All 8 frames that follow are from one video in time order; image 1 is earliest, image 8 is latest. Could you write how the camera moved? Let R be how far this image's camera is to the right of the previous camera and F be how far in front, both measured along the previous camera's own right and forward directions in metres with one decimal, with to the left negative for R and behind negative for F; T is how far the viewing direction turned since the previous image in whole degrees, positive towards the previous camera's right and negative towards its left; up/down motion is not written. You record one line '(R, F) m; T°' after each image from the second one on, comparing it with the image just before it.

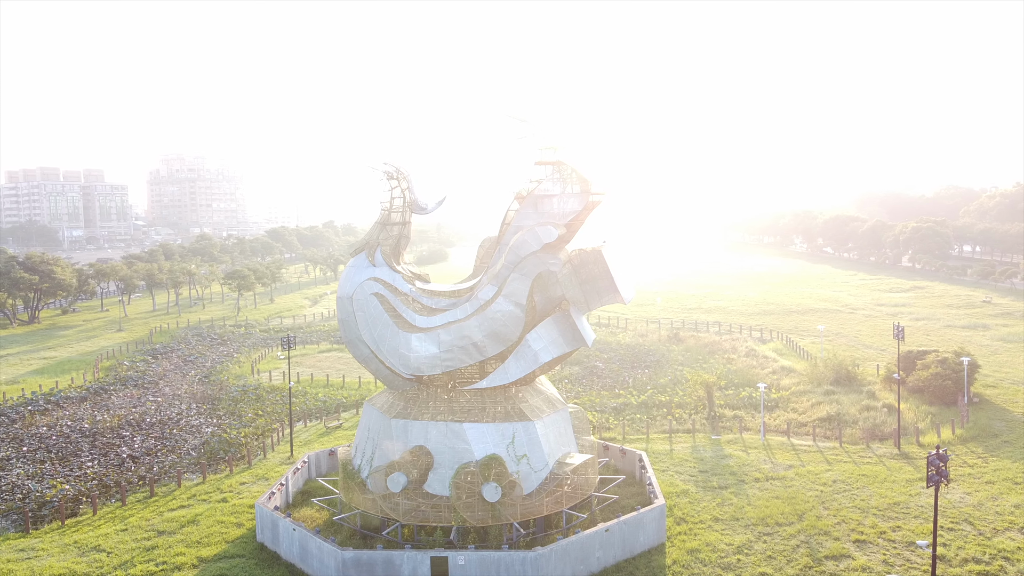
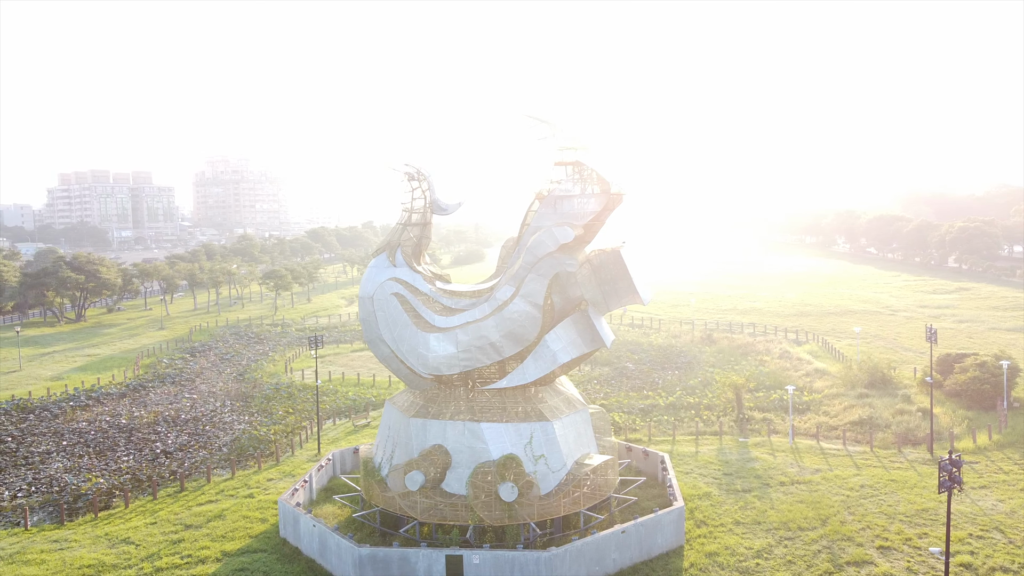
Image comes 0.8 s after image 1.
(+0.3, 0.0) m; -3°
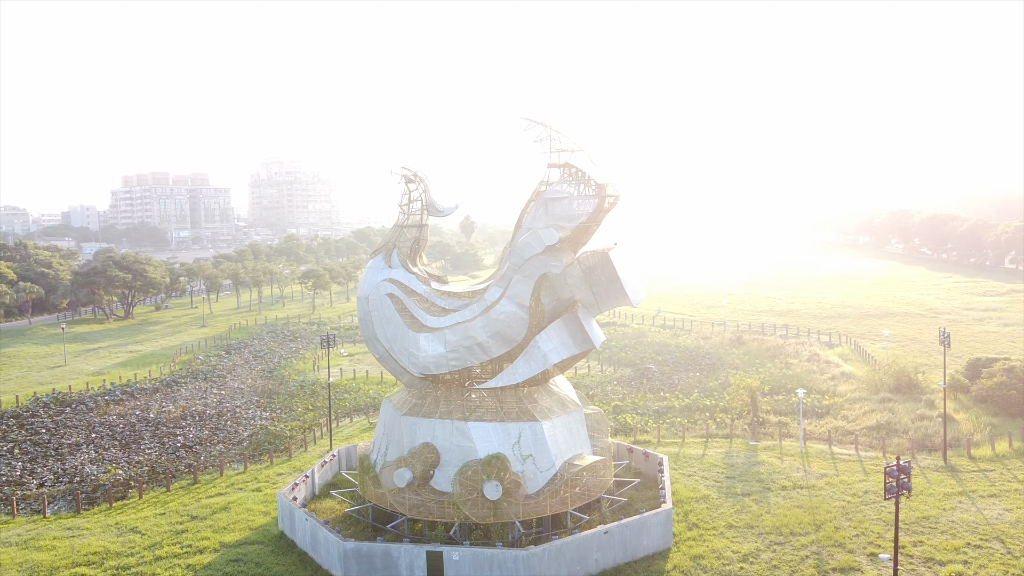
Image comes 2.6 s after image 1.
(+0.9, -0.1) m; -3°
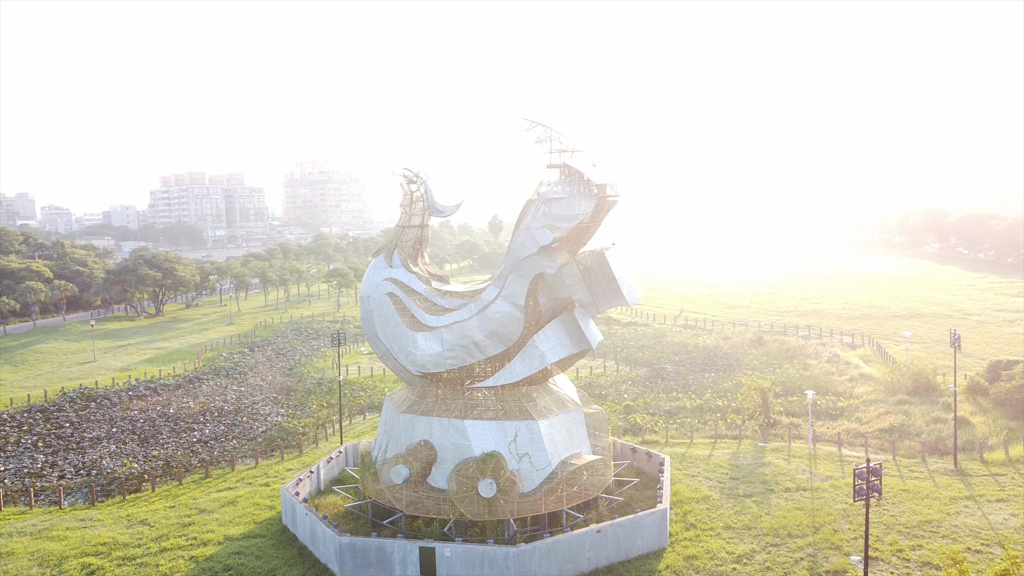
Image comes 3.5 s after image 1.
(+0.5, -0.1) m; -2°
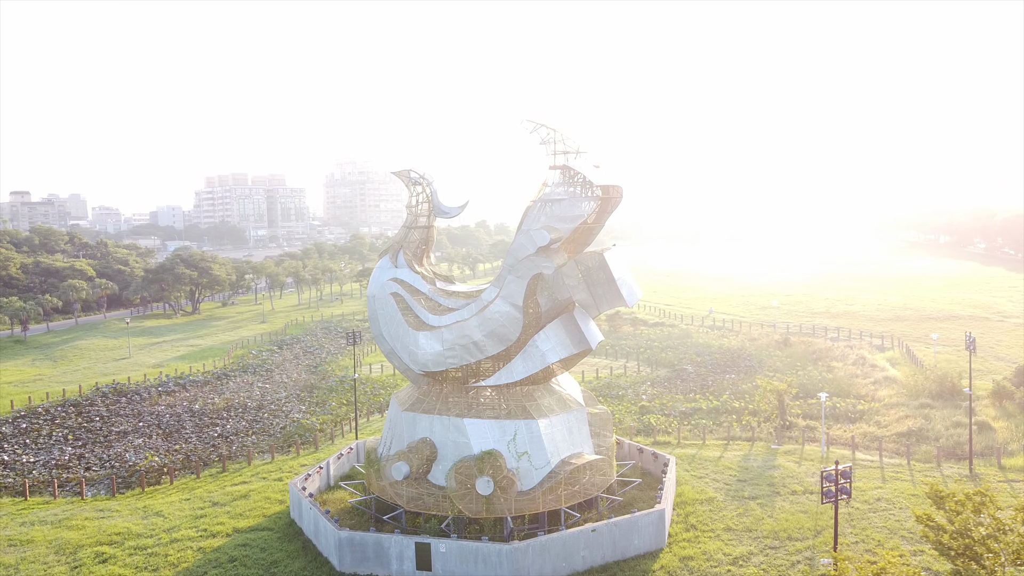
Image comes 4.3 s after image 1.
(+0.6, -0.1) m; -3°
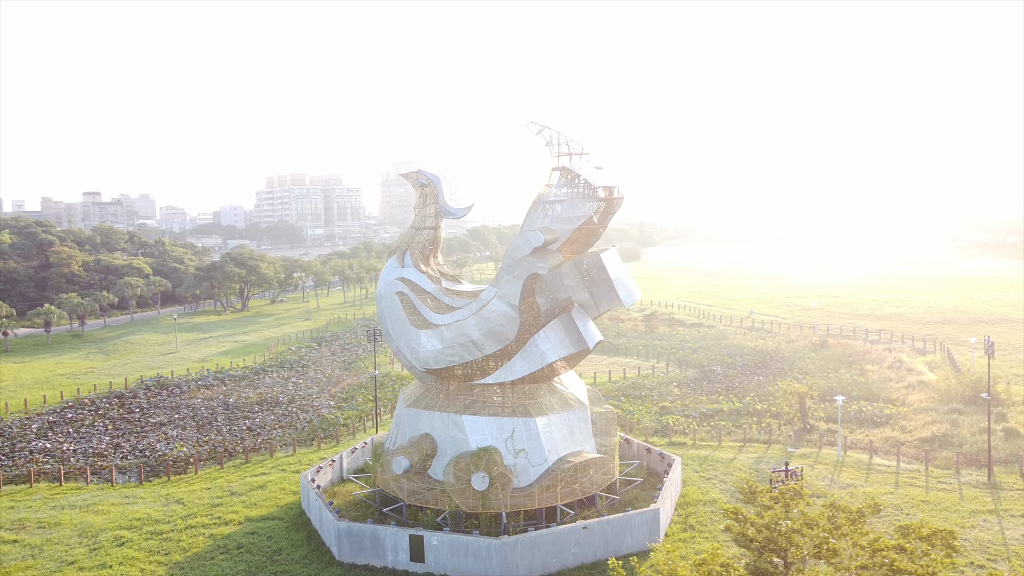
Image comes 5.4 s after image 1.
(+0.9, -0.2) m; -4°
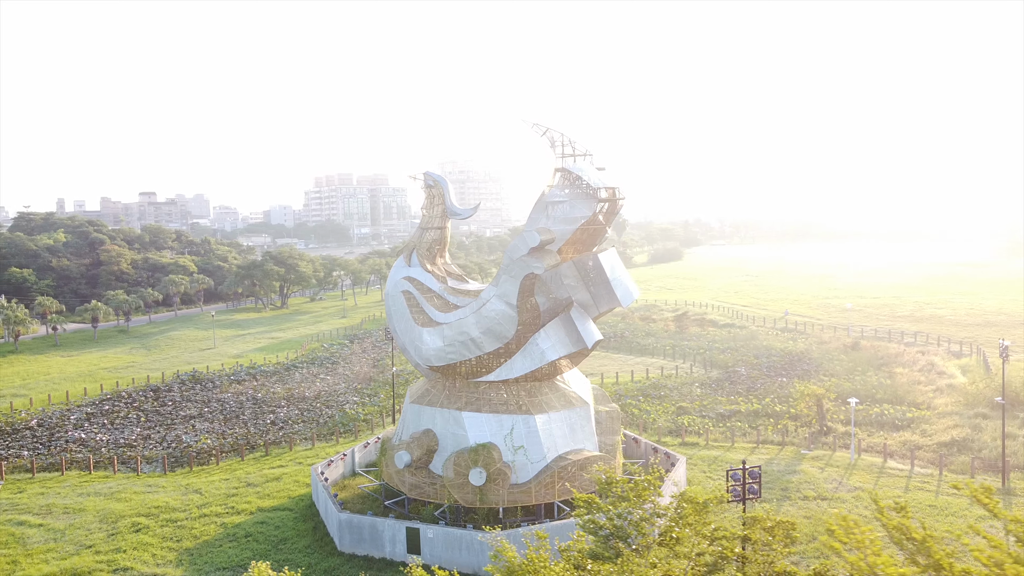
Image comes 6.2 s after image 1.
(+0.7, -0.2) m; -3°
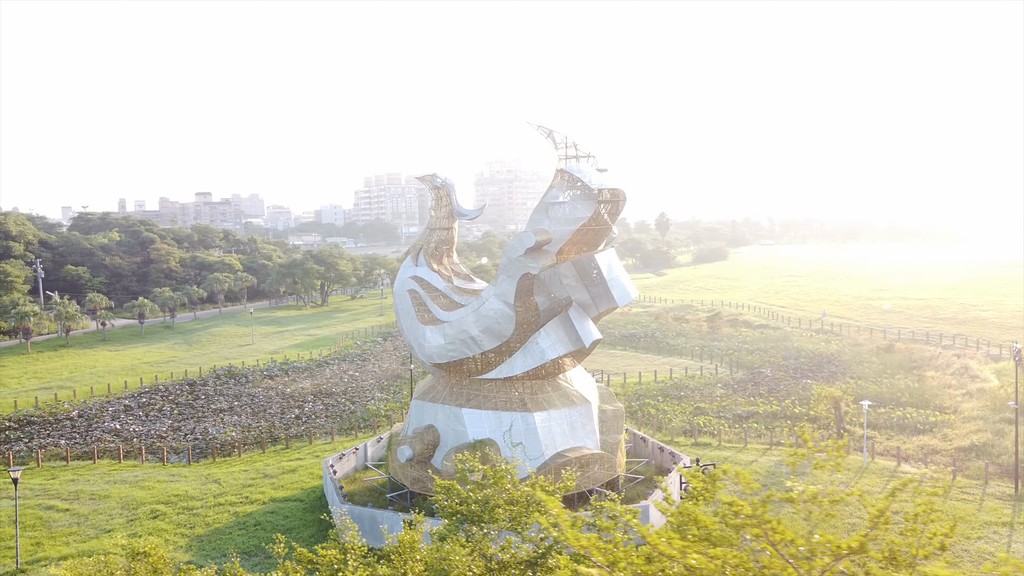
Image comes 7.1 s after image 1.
(+0.8, -0.3) m; -3°
